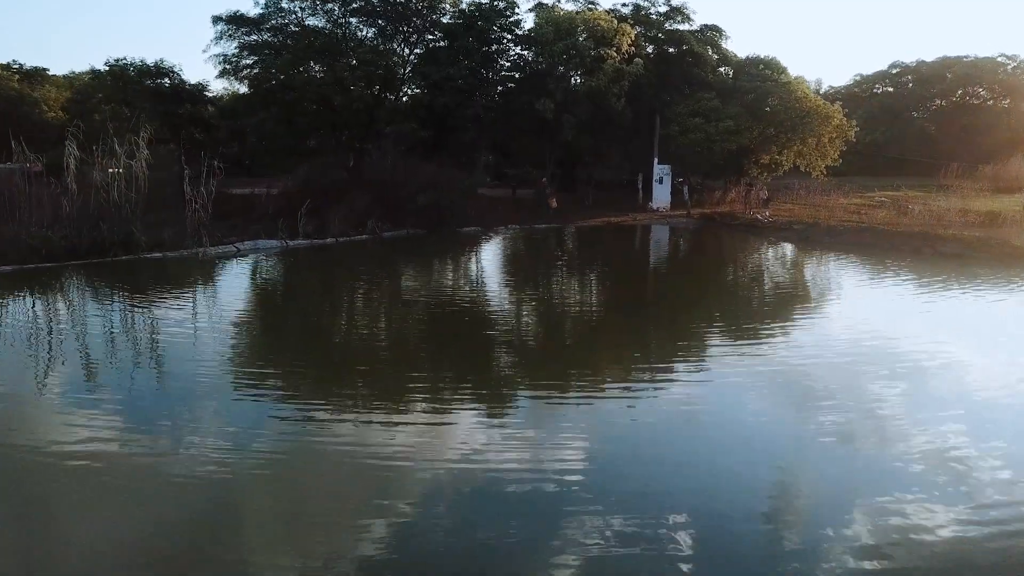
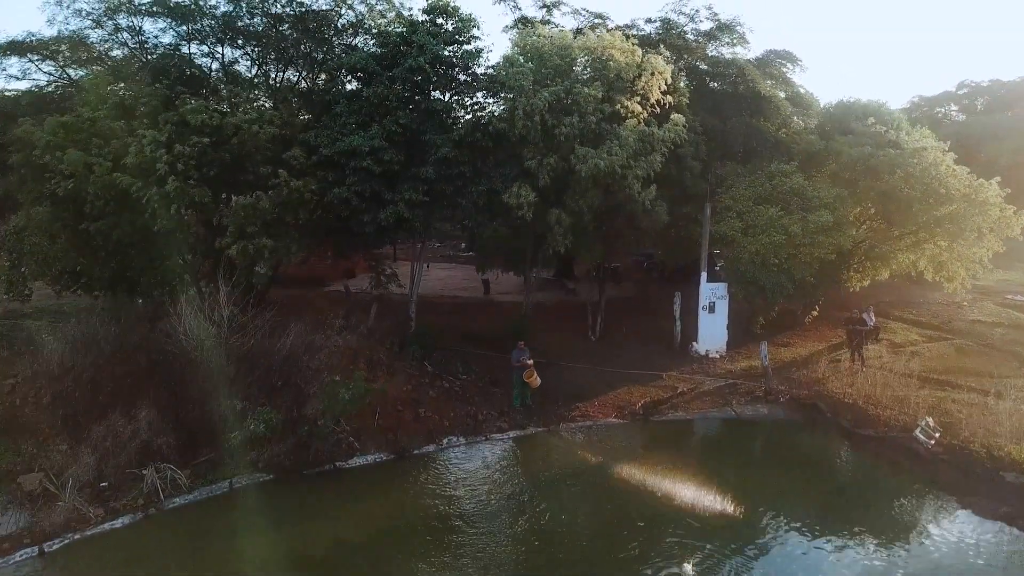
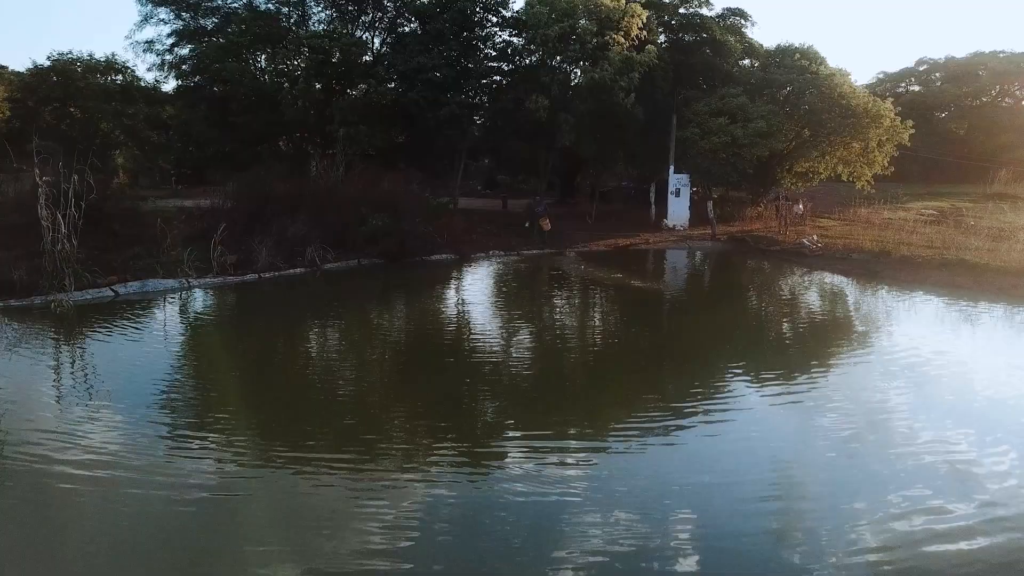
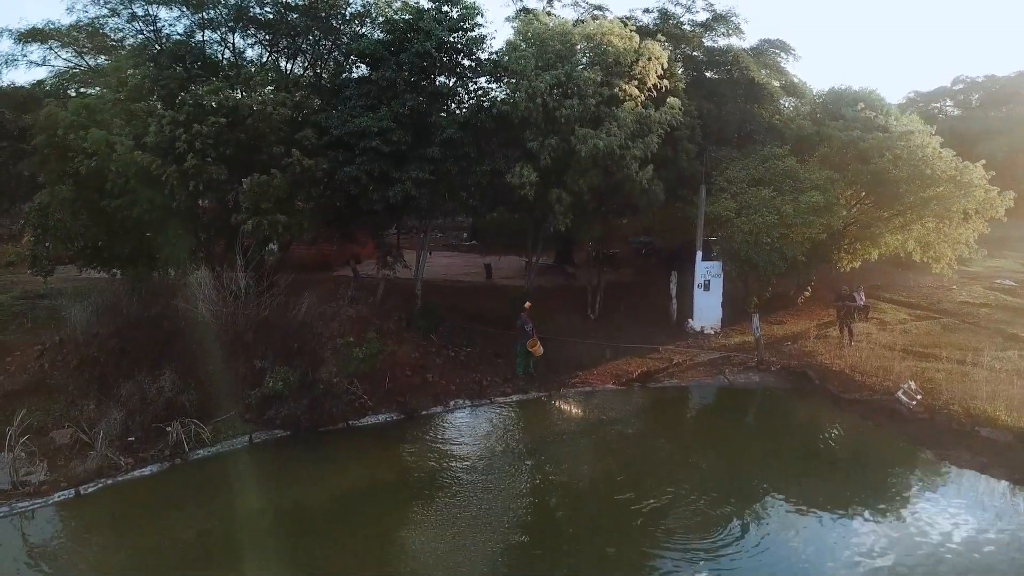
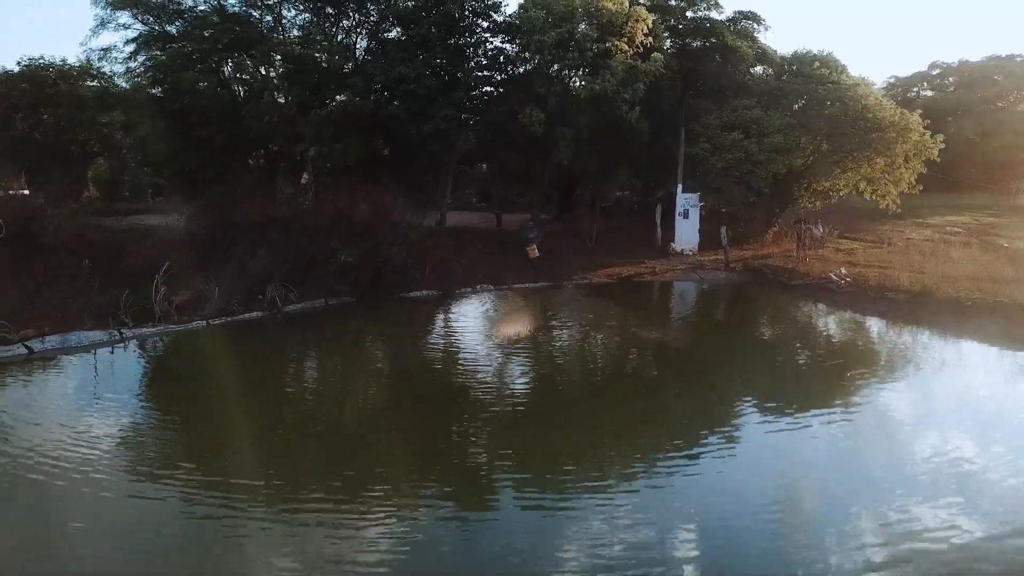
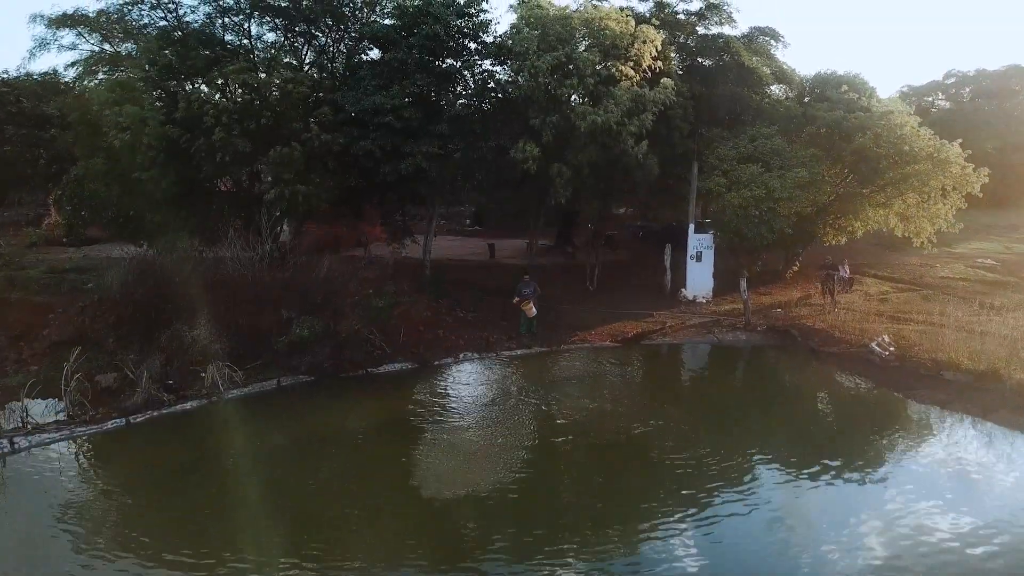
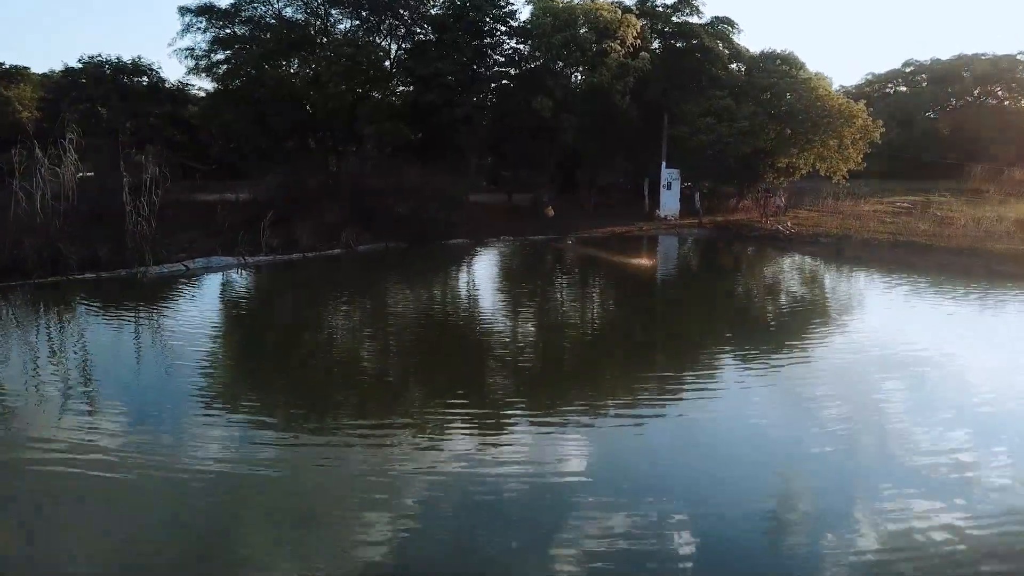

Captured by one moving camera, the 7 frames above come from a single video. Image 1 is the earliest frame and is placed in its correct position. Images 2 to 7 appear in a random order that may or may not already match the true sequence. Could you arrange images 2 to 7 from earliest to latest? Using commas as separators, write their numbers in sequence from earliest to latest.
7, 3, 5, 6, 4, 2
